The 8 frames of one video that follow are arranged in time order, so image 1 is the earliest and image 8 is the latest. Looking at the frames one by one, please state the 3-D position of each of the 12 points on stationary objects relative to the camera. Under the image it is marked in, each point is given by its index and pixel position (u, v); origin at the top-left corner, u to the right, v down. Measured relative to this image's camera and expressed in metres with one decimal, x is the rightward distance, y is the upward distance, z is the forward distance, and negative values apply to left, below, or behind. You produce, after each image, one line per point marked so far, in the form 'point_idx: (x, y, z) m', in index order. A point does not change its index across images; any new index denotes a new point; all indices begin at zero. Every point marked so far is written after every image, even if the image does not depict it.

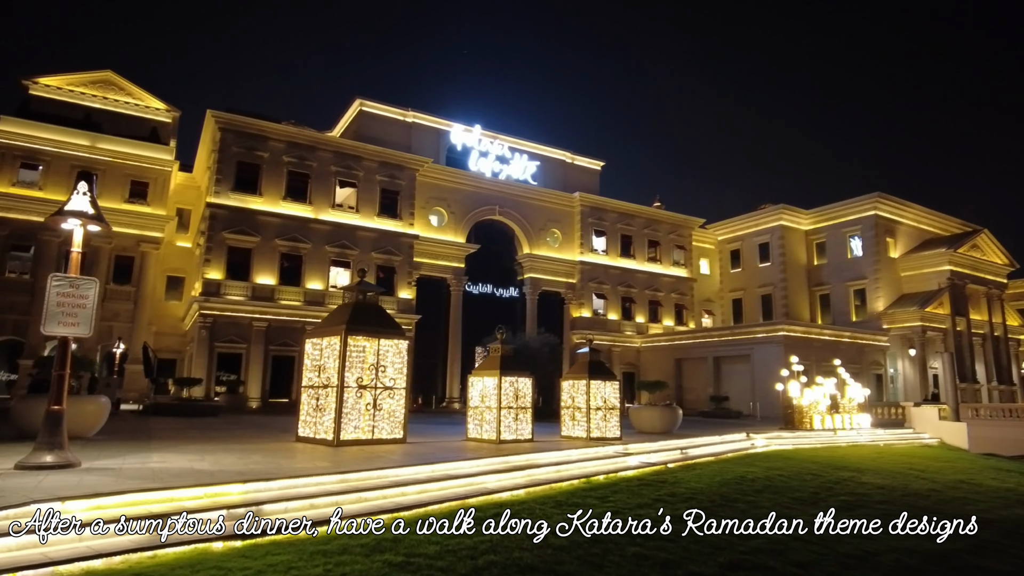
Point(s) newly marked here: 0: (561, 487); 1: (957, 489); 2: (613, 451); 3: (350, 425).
0: (+0.5, -2.3, +7.5) m
1: (+7.9, -3.5, +11.4) m
2: (+1.6, -2.5, +10.3) m
3: (-2.4, -1.9, +9.1) m
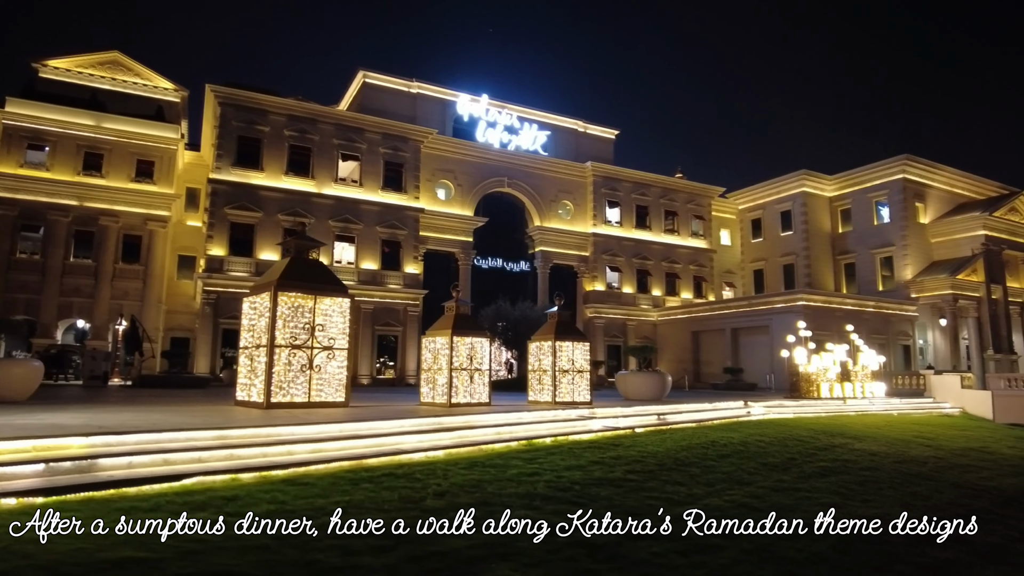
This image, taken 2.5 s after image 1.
0: (-0.3, -1.7, +6.8) m
1: (+7.3, -2.7, +10.4) m
2: (+0.9, -1.8, +9.5) m
3: (-3.1, -1.3, +8.6) m
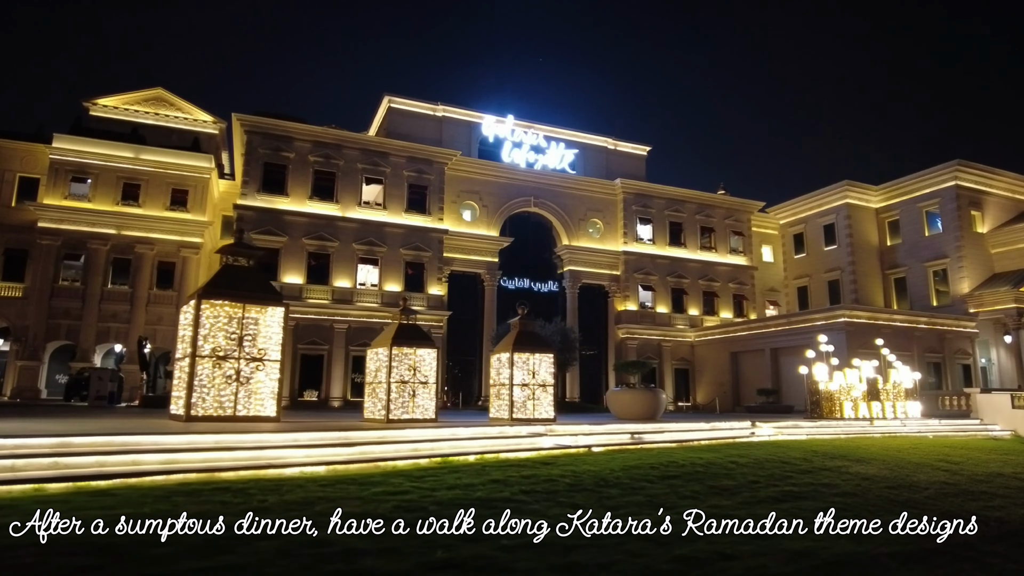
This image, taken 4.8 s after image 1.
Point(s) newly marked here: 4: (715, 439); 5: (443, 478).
0: (-1.2, -1.7, +6.2) m
1: (+6.6, -2.7, +9.1) m
2: (+0.2, -1.9, +8.8) m
3: (-3.9, -1.4, +8.2) m
4: (+3.4, -2.5, +10.9) m
5: (-0.6, -1.7, +5.7) m
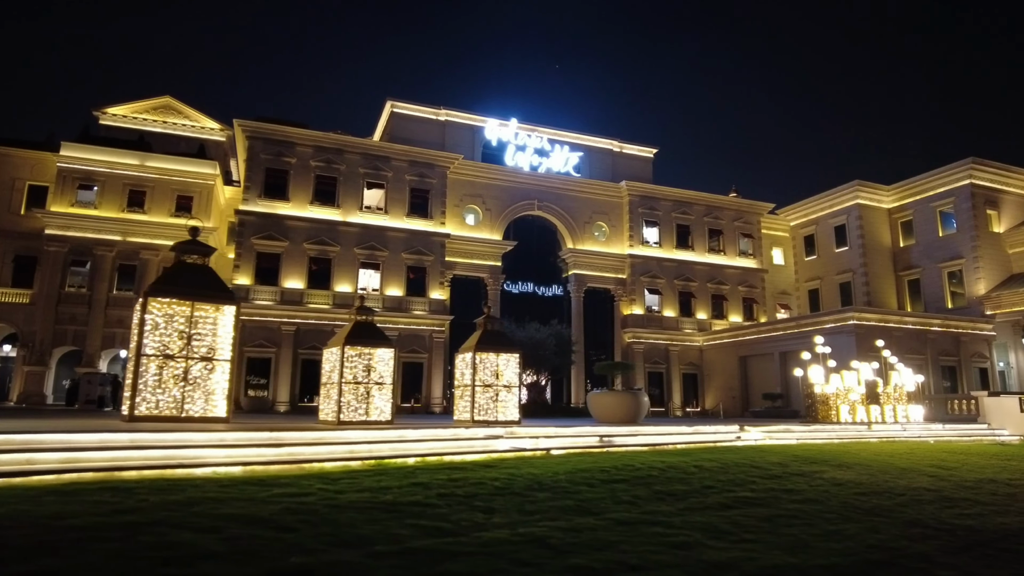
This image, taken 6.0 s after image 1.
0: (-1.8, -1.6, +5.9) m
1: (+6.1, -2.6, +8.5) m
2: (-0.3, -1.9, +8.4) m
3: (-4.5, -1.4, +8.0) m
4: (+2.9, -2.5, +10.5) m
5: (-1.3, -1.6, +5.4) m
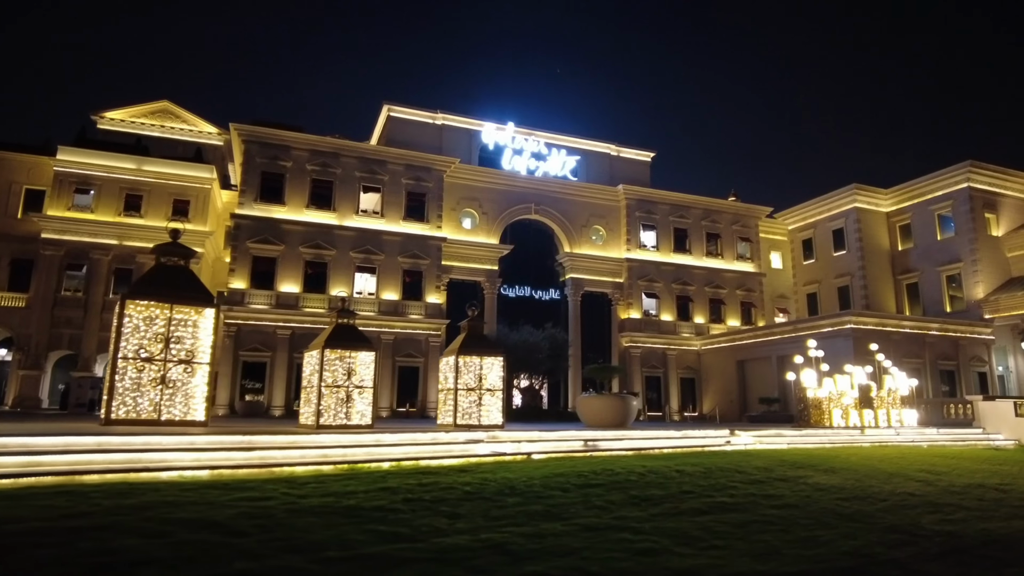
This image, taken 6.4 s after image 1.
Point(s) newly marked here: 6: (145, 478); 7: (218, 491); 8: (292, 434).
0: (-2.1, -1.7, +5.9) m
1: (+5.9, -2.6, +8.4) m
2: (-0.6, -1.9, +8.4) m
3: (-4.7, -1.4, +7.9) m
4: (+2.7, -2.5, +10.4) m
5: (-1.5, -1.6, +5.3) m
6: (-3.0, -1.5, +5.2) m
7: (-2.2, -1.5, +4.8) m
8: (-2.5, -1.7, +7.4) m
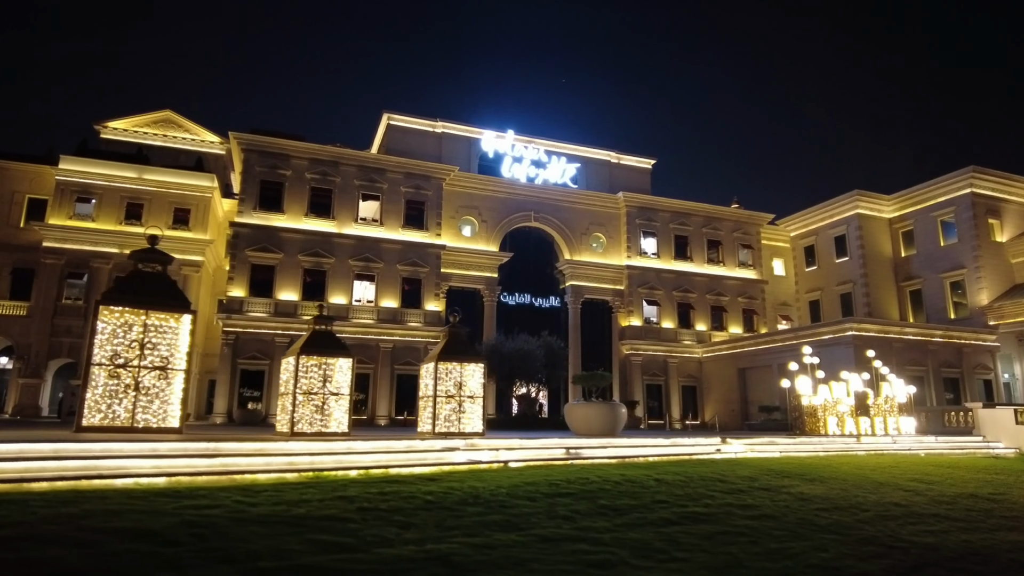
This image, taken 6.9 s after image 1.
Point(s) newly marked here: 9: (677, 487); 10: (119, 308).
0: (-2.4, -1.7, +5.7) m
1: (+5.6, -2.7, +8.2) m
2: (-0.9, -2.0, +8.2) m
3: (-5.0, -1.5, +7.9) m
4: (+2.4, -2.6, +10.2) m
5: (-1.8, -1.6, +5.2) m
6: (-3.3, -1.6, +5.2) m
7: (-2.5, -1.5, +4.7) m
8: (-2.8, -1.7, +7.3) m
9: (+1.8, -2.2, +7.2) m
10: (-4.9, -0.3, +8.2) m
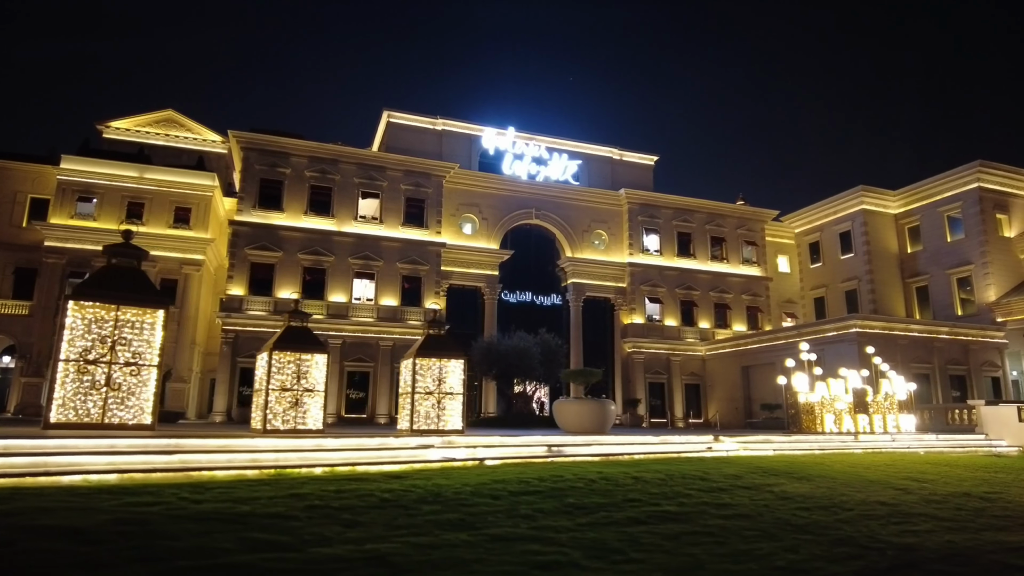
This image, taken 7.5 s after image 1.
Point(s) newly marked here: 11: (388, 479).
0: (-2.7, -1.6, +5.6) m
1: (+5.3, -2.6, +8.0) m
2: (-1.1, -1.9, +8.1) m
3: (-5.3, -1.4, +7.7) m
4: (+2.2, -2.5, +10.0) m
5: (-2.1, -1.6, +5.0) m
6: (-3.6, -1.5, +5.0) m
7: (-2.8, -1.5, +4.6) m
8: (-3.1, -1.7, +7.1) m
9: (+1.5, -2.1, +6.9) m
10: (-5.2, -0.2, +8.0) m
11: (-1.1, -1.8, +6.1) m
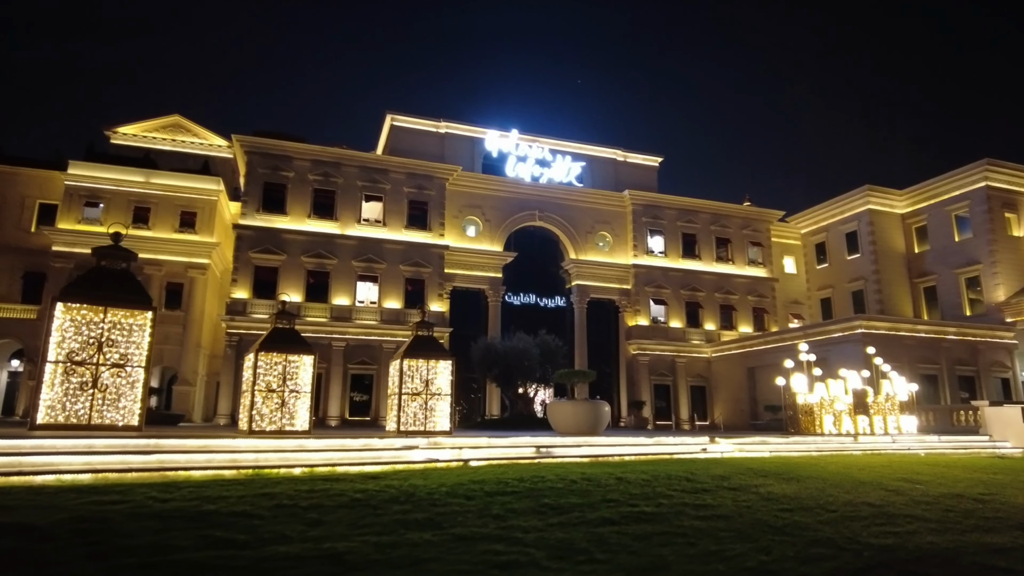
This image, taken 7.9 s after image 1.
0: (-2.9, -1.6, +5.6) m
1: (+5.1, -2.6, +7.9) m
2: (-1.3, -1.9, +8.0) m
3: (-5.5, -1.4, +7.8) m
4: (+2.0, -2.5, +9.9) m
5: (-2.4, -1.6, +5.0) m
6: (-3.8, -1.5, +5.0) m
7: (-3.0, -1.5, +4.6) m
8: (-3.3, -1.7, +7.1) m
9: (+1.3, -2.1, +6.9) m
10: (-5.4, -0.2, +8.1) m
11: (-1.3, -1.8, +6.1) m
